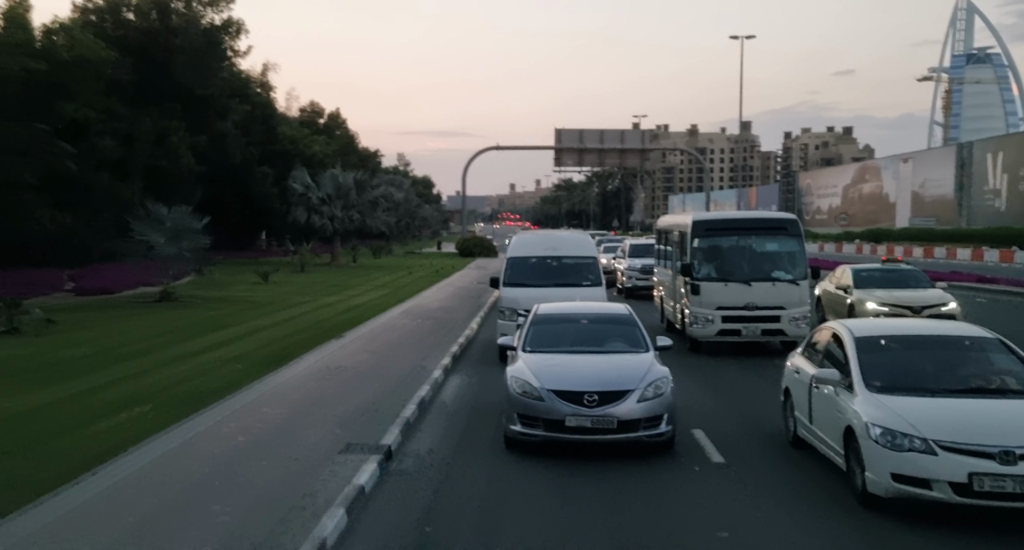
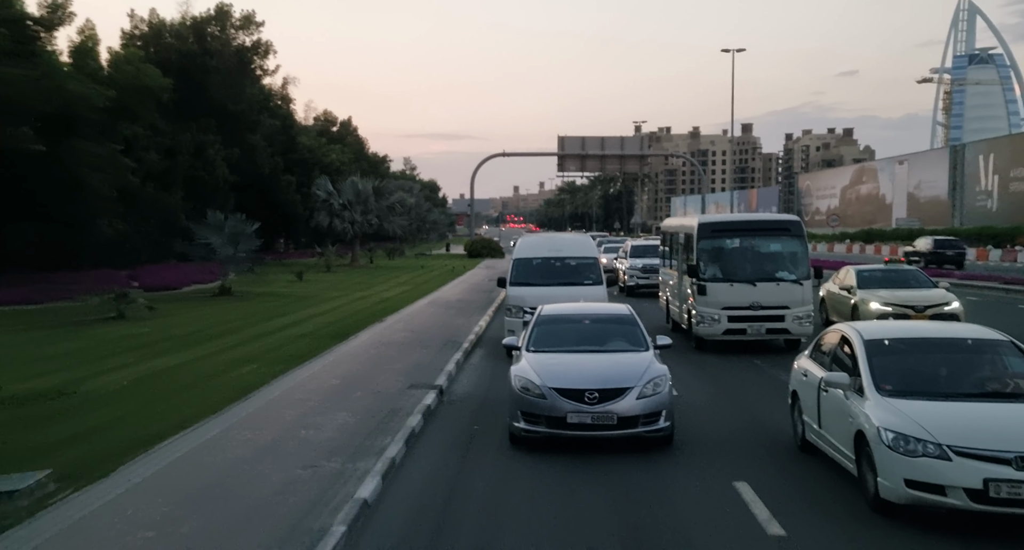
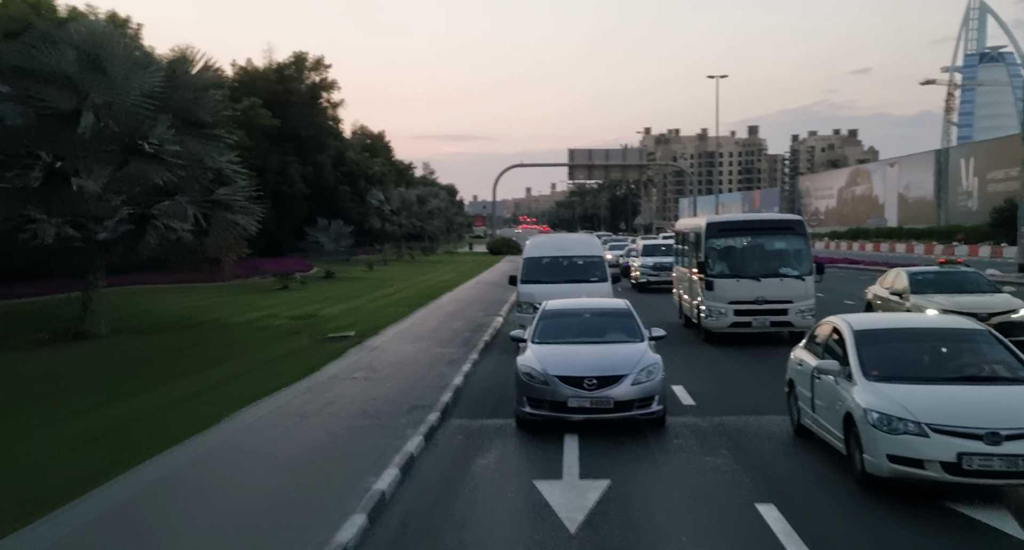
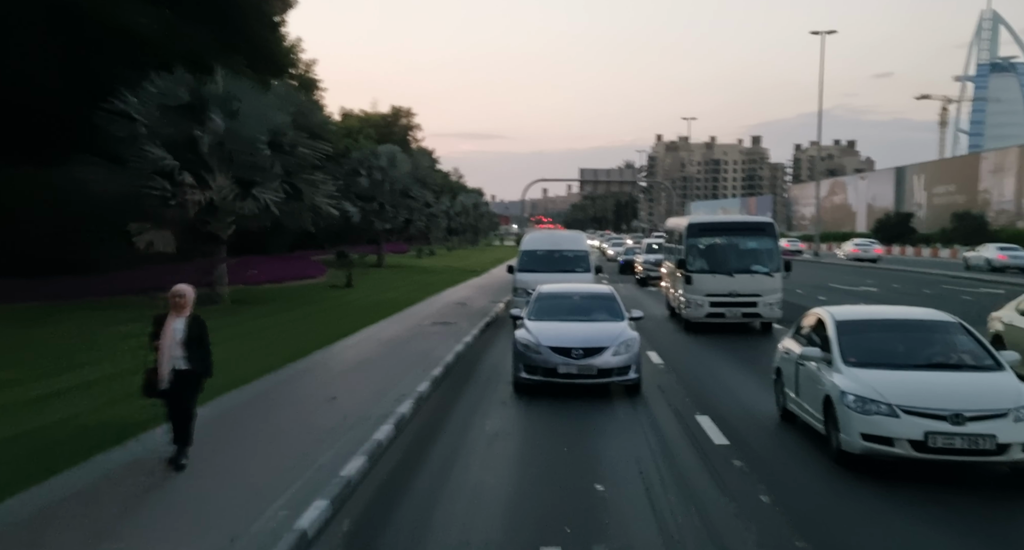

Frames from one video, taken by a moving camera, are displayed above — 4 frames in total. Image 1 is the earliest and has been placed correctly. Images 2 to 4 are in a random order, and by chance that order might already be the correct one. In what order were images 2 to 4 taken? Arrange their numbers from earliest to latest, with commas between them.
2, 3, 4
